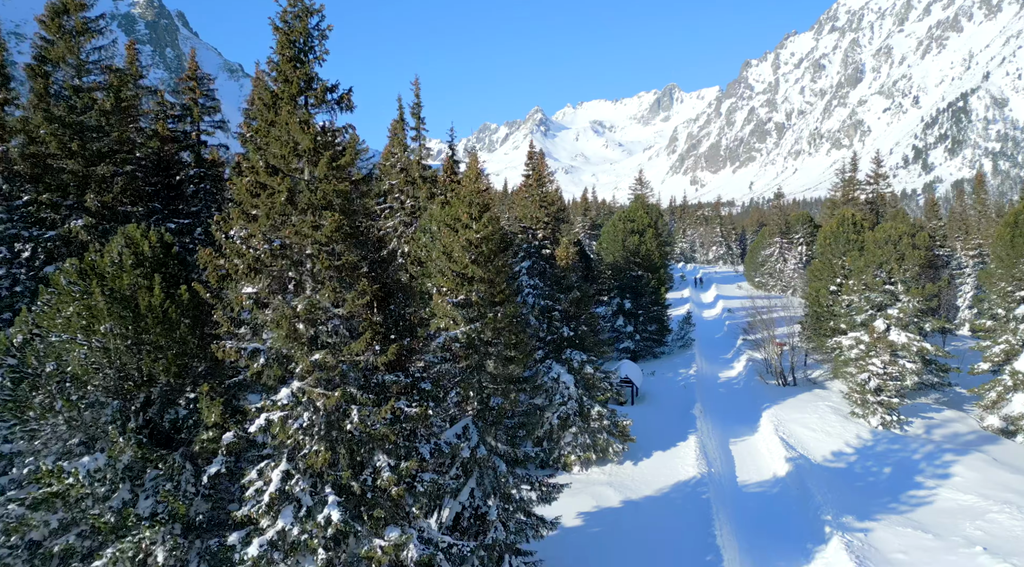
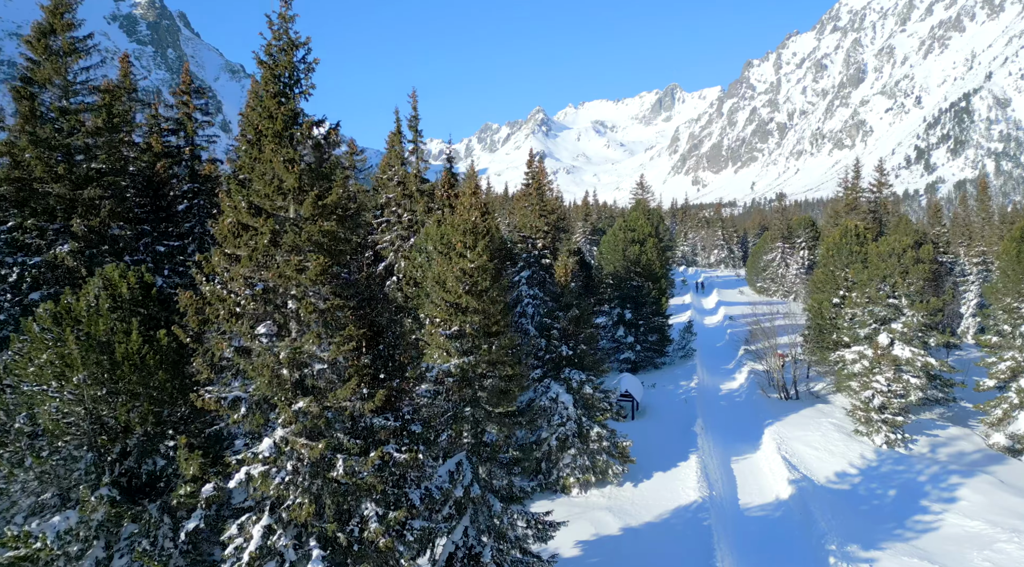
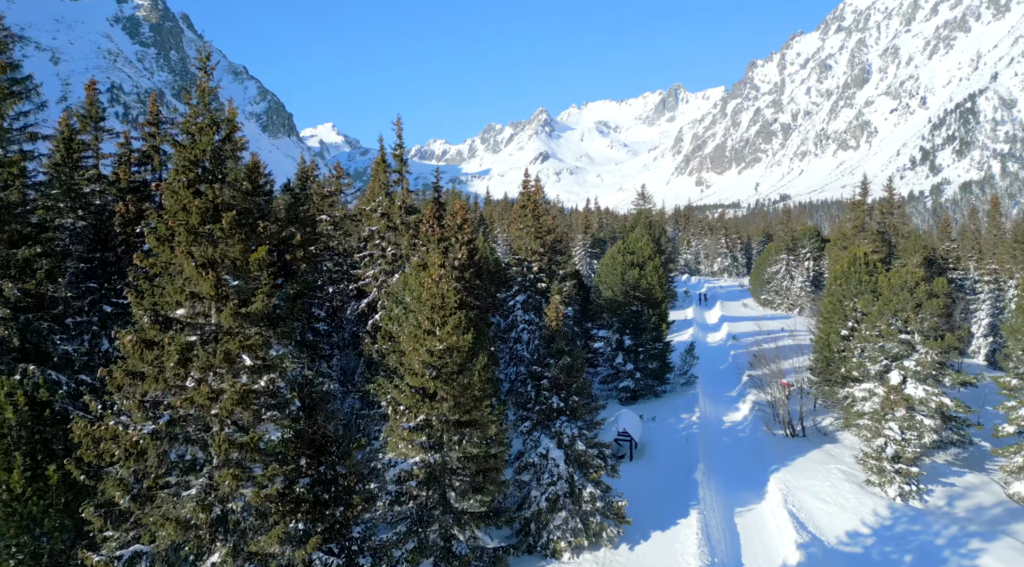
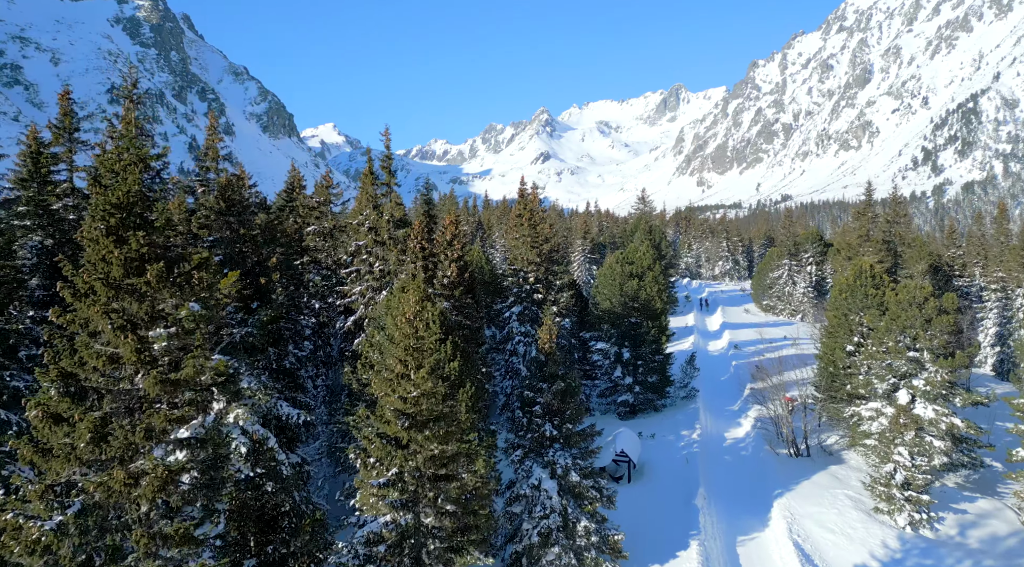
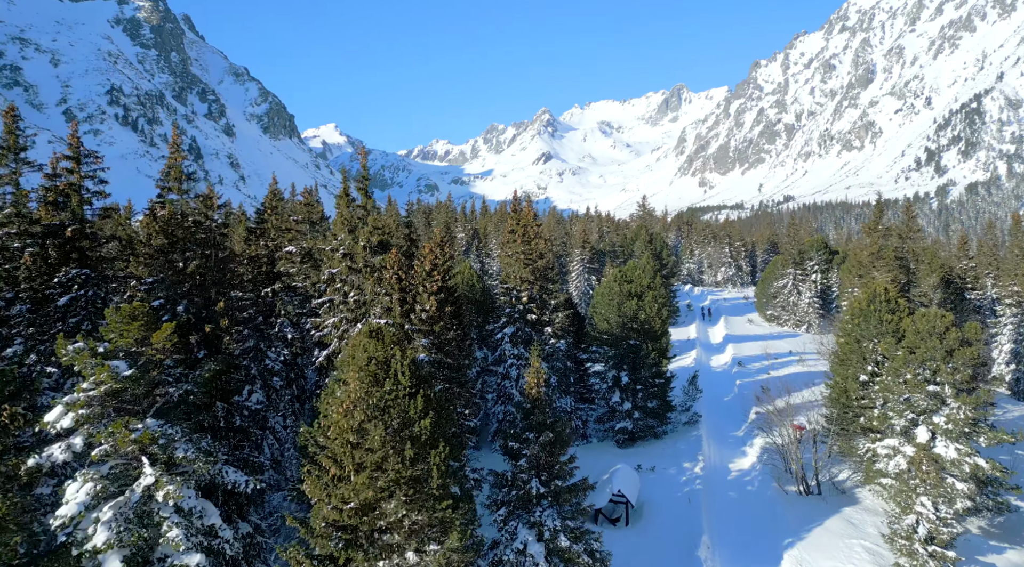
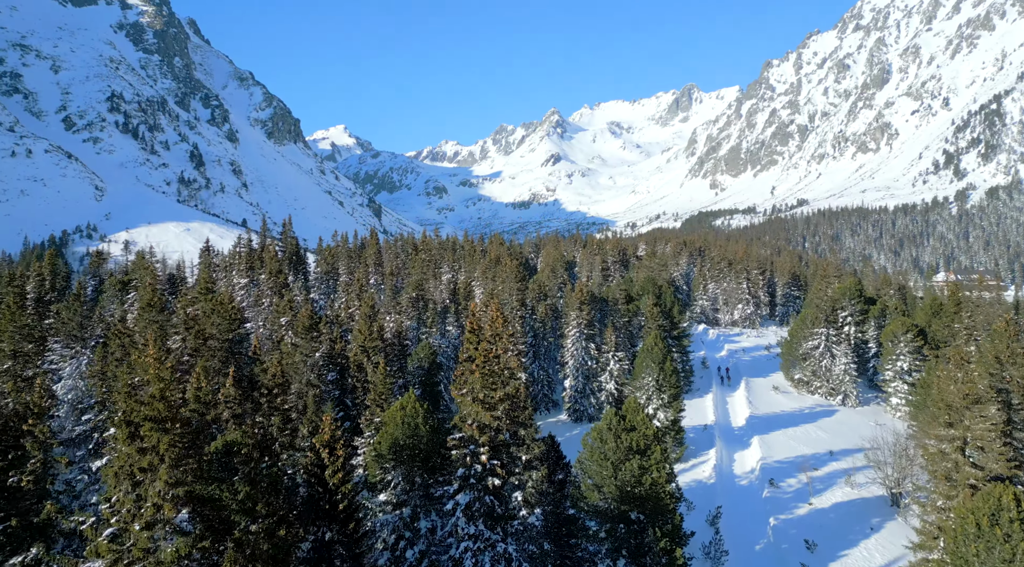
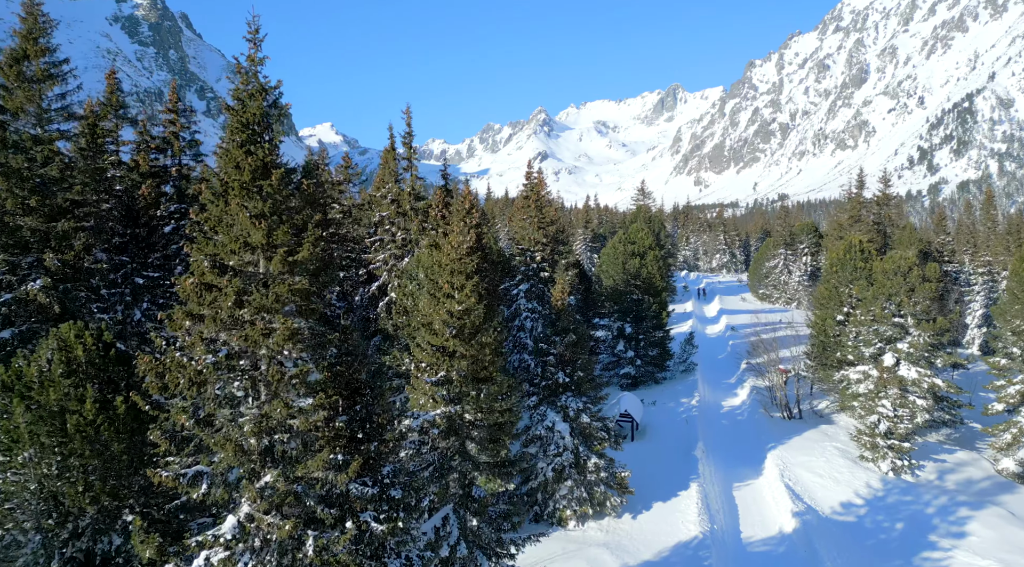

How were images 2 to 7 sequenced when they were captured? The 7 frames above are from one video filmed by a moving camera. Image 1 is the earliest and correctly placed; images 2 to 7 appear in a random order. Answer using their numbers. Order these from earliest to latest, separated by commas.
2, 7, 3, 4, 5, 6
